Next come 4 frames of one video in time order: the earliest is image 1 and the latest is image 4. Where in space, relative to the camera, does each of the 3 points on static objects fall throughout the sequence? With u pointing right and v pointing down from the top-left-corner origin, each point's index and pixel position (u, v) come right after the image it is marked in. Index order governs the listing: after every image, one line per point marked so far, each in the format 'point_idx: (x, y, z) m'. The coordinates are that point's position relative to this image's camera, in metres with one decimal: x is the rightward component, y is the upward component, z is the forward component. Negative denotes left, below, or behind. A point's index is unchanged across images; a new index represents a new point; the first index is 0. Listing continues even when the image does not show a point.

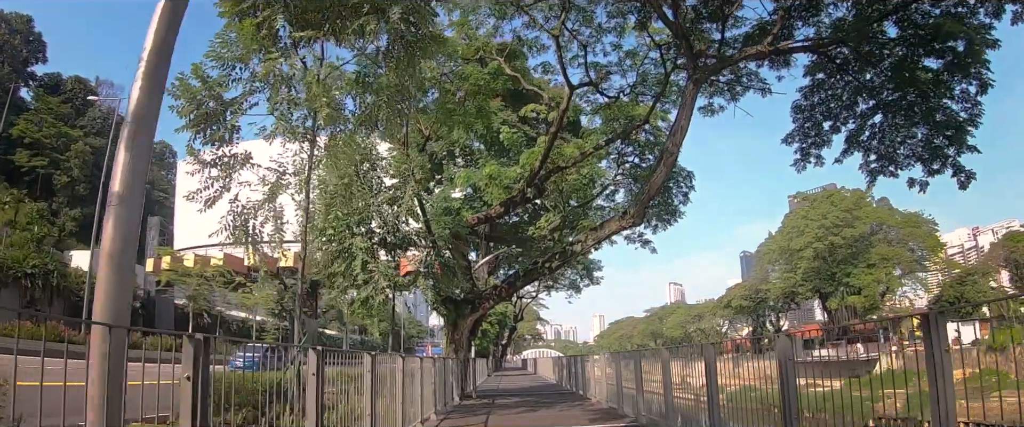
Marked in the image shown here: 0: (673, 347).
0: (+2.6, -2.2, +11.3) m
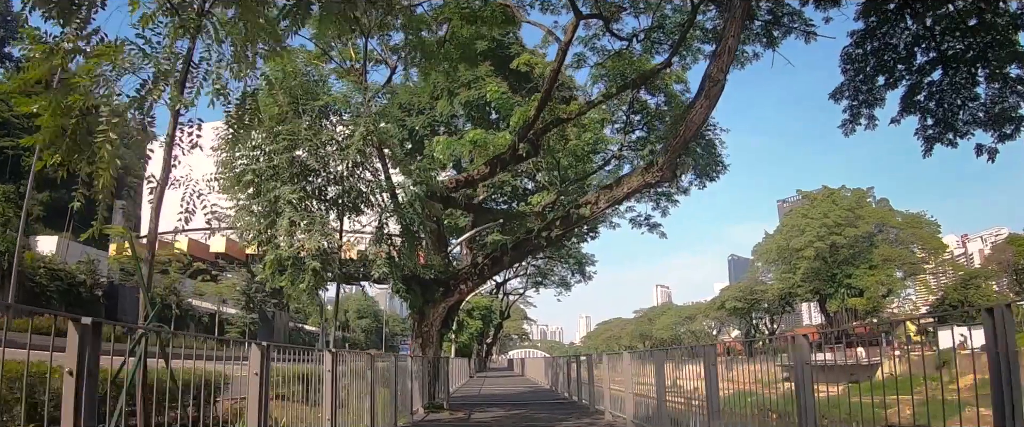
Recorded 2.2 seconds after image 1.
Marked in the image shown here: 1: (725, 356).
0: (+2.3, -2.1, +10.7) m
1: (+2.5, -1.7, +8.6) m
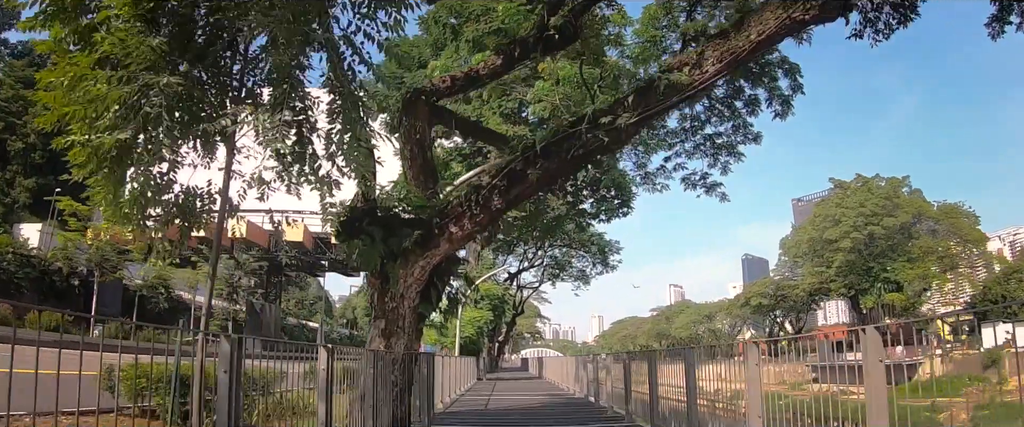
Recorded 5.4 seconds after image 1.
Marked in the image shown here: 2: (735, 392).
0: (+2.5, -1.9, +9.7) m
1: (+2.7, -1.5, +7.6) m
2: (+2.7, -2.0, +8.0) m
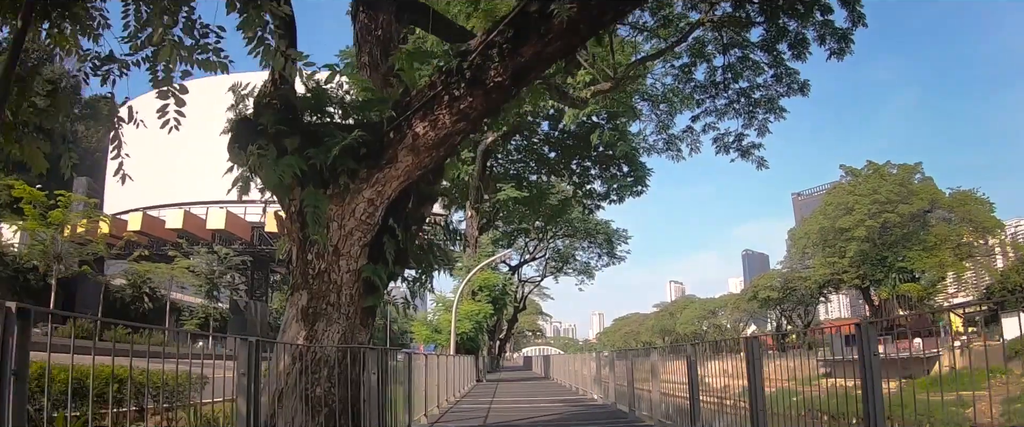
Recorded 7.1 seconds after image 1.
0: (+2.6, -1.7, +9.2) m
1: (+2.7, -1.4, +7.1) m
2: (+2.7, -1.9, +7.5) m
